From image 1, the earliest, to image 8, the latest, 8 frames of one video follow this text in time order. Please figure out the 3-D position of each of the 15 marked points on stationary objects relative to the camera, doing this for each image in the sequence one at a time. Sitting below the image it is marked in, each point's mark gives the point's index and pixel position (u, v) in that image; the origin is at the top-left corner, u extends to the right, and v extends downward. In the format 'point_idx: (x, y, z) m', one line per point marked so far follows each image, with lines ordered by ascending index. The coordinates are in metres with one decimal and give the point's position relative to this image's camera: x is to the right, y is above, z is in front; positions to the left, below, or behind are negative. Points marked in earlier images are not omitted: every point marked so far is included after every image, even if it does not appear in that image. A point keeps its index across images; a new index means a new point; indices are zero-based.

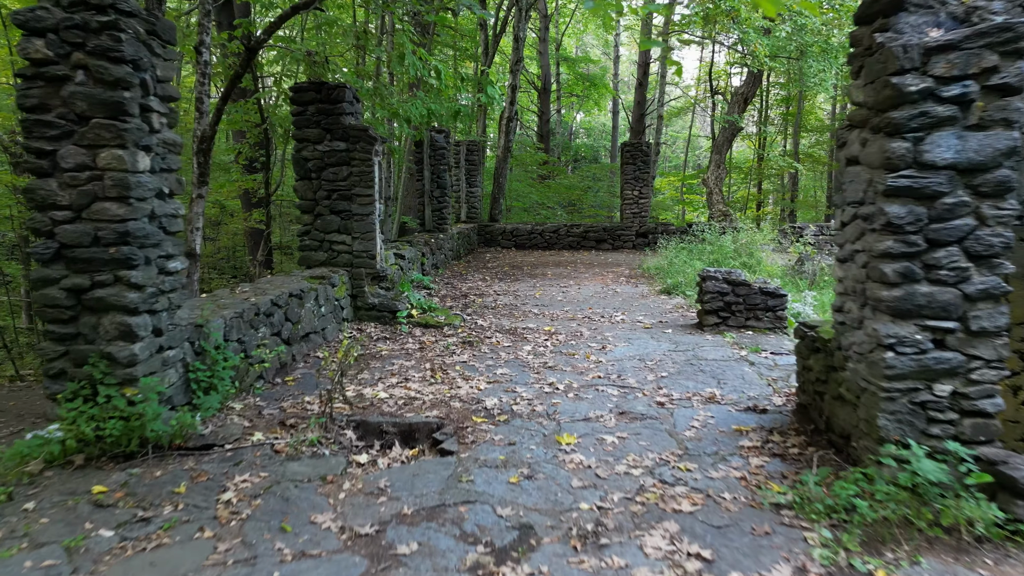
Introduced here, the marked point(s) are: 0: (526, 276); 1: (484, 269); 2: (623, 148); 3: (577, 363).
0: (+0.2, +0.2, +9.2) m
1: (-0.4, +0.3, +9.9) m
2: (+2.2, +2.7, +13.3) m
3: (+0.4, -0.5, +4.7) m
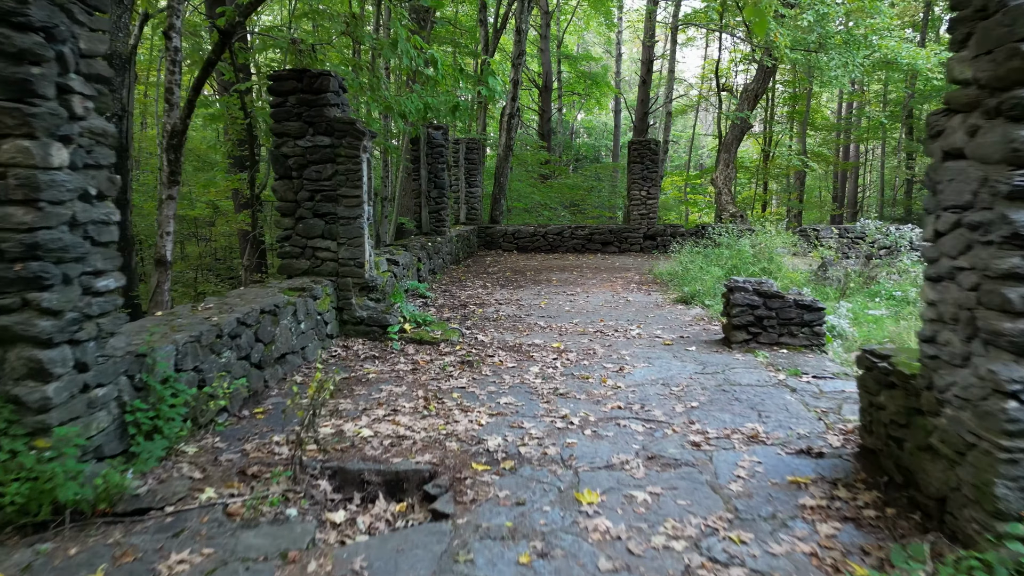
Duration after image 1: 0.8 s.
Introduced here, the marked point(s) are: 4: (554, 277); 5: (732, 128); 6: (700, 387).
0: (+0.2, +0.1, +8.6) m
1: (-0.4, +0.2, +9.3) m
2: (+2.2, +2.6, +12.7) m
3: (+0.5, -0.6, +4.1) m
4: (+0.5, +0.1, +9.2) m
5: (+5.4, +3.9, +16.8) m
6: (+1.1, -0.6, +4.2) m
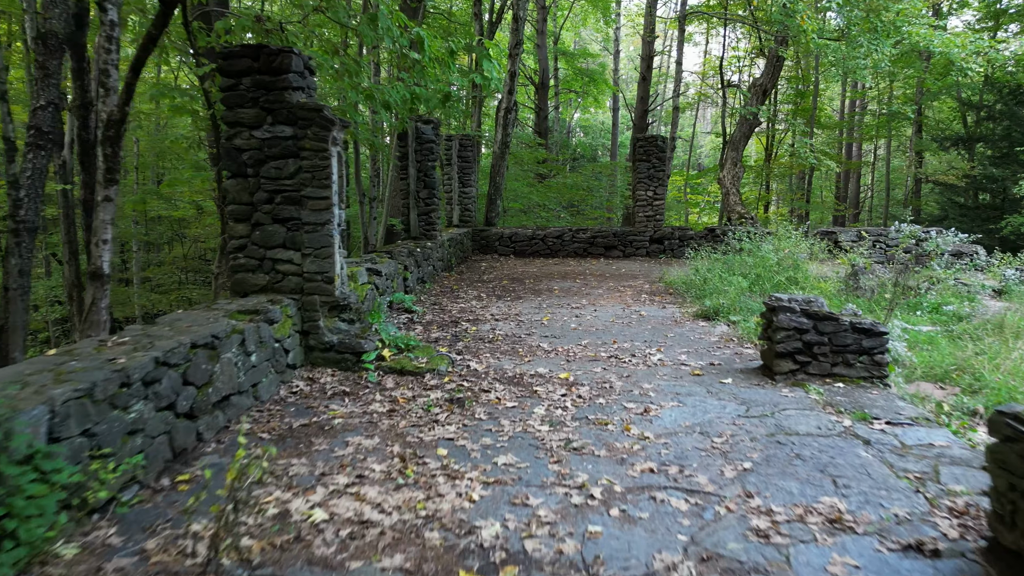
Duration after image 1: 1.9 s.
0: (+0.2, -0.1, +7.8) m
1: (-0.4, 0.0, +8.5) m
2: (+2.1, +2.5, +11.9) m
3: (+0.5, -0.7, +3.3) m
4: (+0.5, 0.0, +8.3) m
5: (+5.3, +3.8, +15.9) m
6: (+1.1, -0.7, +3.3) m
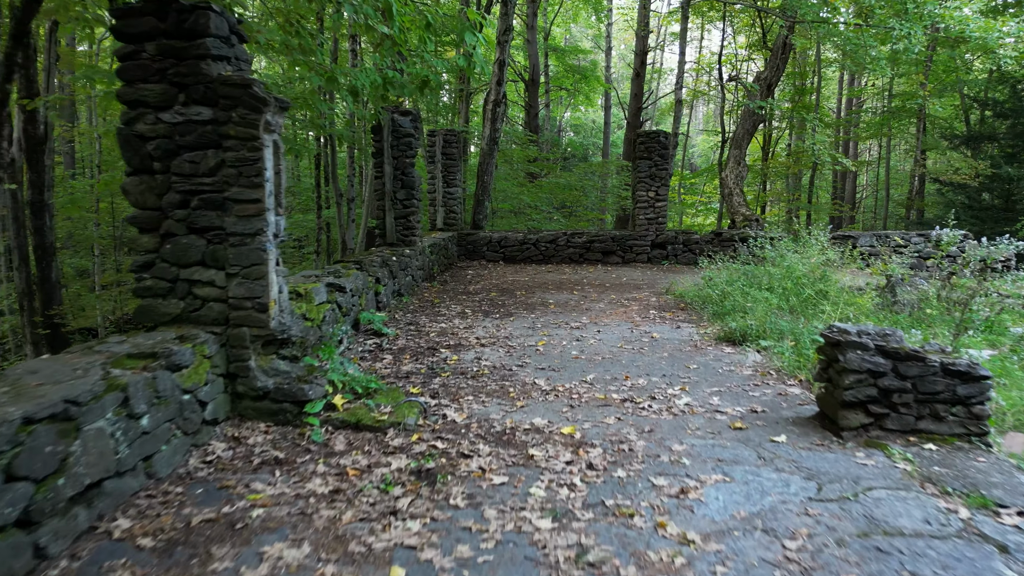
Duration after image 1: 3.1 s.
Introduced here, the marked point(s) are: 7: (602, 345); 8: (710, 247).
0: (+0.1, -0.2, +6.8) m
1: (-0.5, -0.1, +7.5) m
2: (+2.0, +2.4, +10.9) m
3: (+0.4, -0.9, +2.3) m
4: (+0.4, -0.1, +7.3) m
5: (+5.1, +3.7, +15.0) m
6: (+1.1, -0.9, +2.4) m
7: (+0.7, -0.4, +5.2) m
8: (+3.1, +0.6, +10.8) m
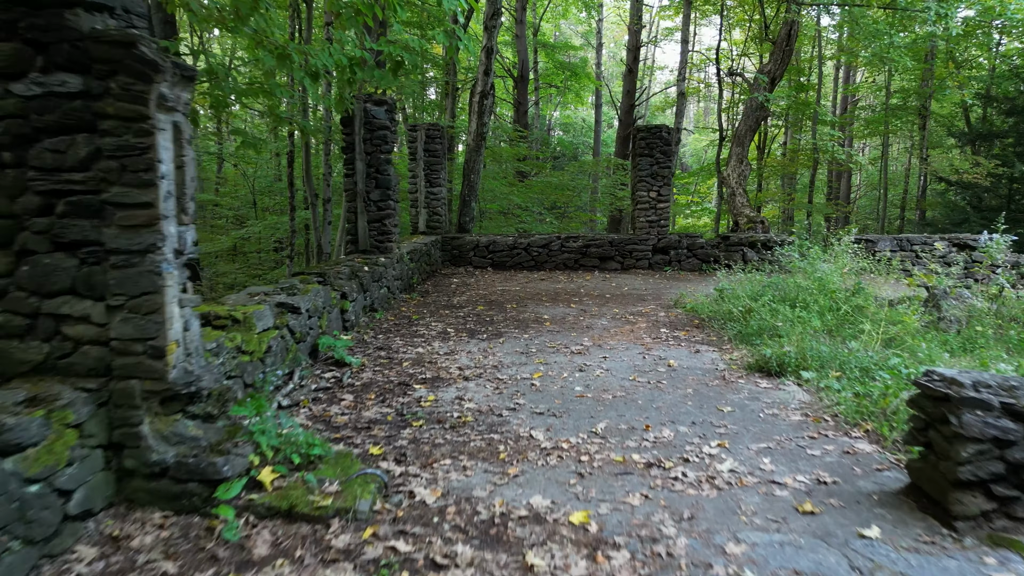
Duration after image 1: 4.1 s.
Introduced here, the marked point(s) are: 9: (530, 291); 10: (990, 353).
0: (0.0, -0.3, +5.9) m
1: (-0.6, -0.2, +6.6) m
2: (+1.8, +2.2, +10.1) m
3: (+0.4, -1.0, +1.4) m
4: (+0.3, -0.3, +6.4) m
5: (+4.8, +3.5, +14.2) m
6: (+1.1, -1.0, +1.5) m
7: (+0.6, -0.5, +4.3) m
8: (+2.9, +0.5, +9.9) m
9: (+0.2, 0.0, +8.0) m
10: (+3.5, -0.5, +5.1) m
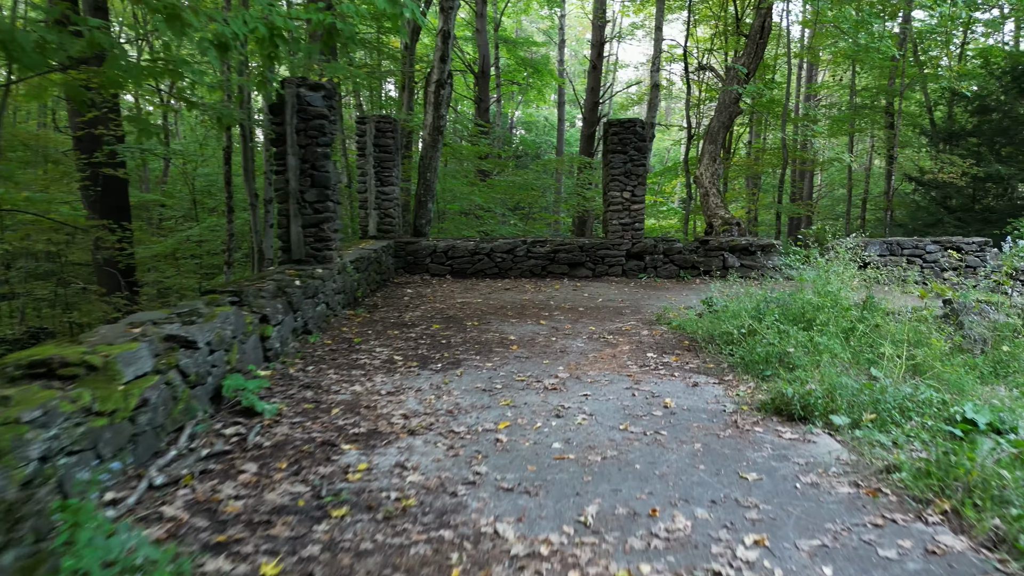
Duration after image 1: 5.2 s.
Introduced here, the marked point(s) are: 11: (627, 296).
0: (-0.3, -0.5, +4.9) m
1: (-1.0, -0.4, +5.6) m
2: (+1.3, +2.1, +9.2) m
3: (+0.4, -1.1, +0.5) m
4: (0.0, -0.4, +5.5) m
5: (+4.1, +3.5, +13.5) m
6: (+1.0, -1.1, +0.6) m
7: (+0.4, -0.7, +3.4) m
8: (+2.4, +0.4, +9.2) m
9: (-0.2, -0.2, +7.1) m
10: (+3.3, -0.6, +4.3) m
11: (+1.2, -0.1, +7.5) m
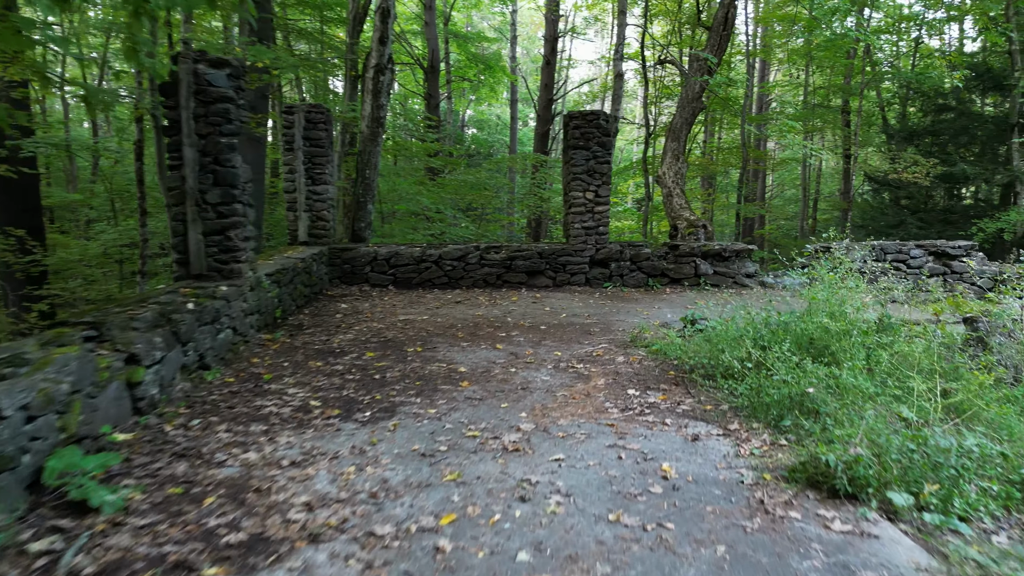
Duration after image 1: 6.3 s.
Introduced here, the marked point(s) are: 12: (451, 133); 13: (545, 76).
0: (-0.6, -0.6, +4.0) m
1: (-1.3, -0.5, +4.6) m
2: (+0.7, +2.0, +8.3) m
3: (+0.4, -1.3, -0.4) m
4: (-0.3, -0.5, +4.6) m
5: (+3.2, +3.4, +12.8) m
6: (+1.0, -1.2, -0.3) m
7: (+0.2, -0.8, +2.4) m
8: (+1.8, +0.3, +8.4) m
9: (-0.6, -0.3, +6.1) m
10: (+3.0, -0.7, +3.6) m
11: (+0.8, -0.2, +6.6) m
12: (-1.6, +4.2, +18.7) m
13: (+0.9, +5.3, +17.1) m
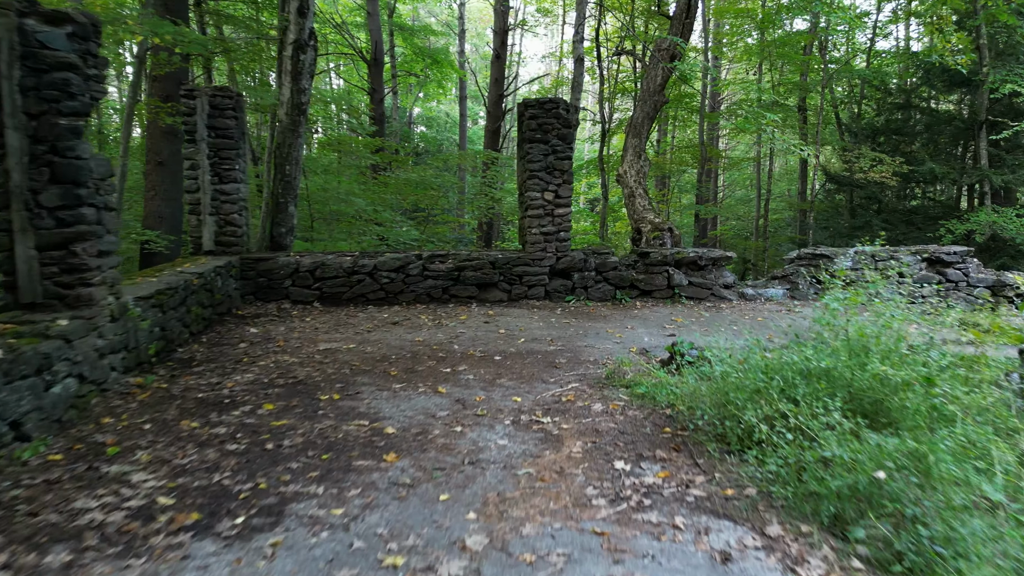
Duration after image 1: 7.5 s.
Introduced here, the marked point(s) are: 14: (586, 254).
0: (-0.8, -0.8, +2.8) m
1: (-1.6, -0.7, +3.4) m
2: (+0.1, +1.8, +7.3) m
3: (+0.5, -1.4, -1.5) m
4: (-0.6, -0.7, +3.4) m
5: (+2.3, +3.2, +11.9) m
6: (+1.1, -1.4, -1.3) m
7: (+0.1, -1.0, +1.4) m
8: (+1.3, +0.2, +7.4) m
9: (-1.0, -0.4, +5.0) m
10: (+2.8, -0.8, +2.7) m
11: (+0.3, -0.3, +5.5) m
12: (-2.9, +4.1, +17.4) m
13: (-0.3, +5.1, +16.0) m
14: (+0.8, +0.4, +7.4) m
